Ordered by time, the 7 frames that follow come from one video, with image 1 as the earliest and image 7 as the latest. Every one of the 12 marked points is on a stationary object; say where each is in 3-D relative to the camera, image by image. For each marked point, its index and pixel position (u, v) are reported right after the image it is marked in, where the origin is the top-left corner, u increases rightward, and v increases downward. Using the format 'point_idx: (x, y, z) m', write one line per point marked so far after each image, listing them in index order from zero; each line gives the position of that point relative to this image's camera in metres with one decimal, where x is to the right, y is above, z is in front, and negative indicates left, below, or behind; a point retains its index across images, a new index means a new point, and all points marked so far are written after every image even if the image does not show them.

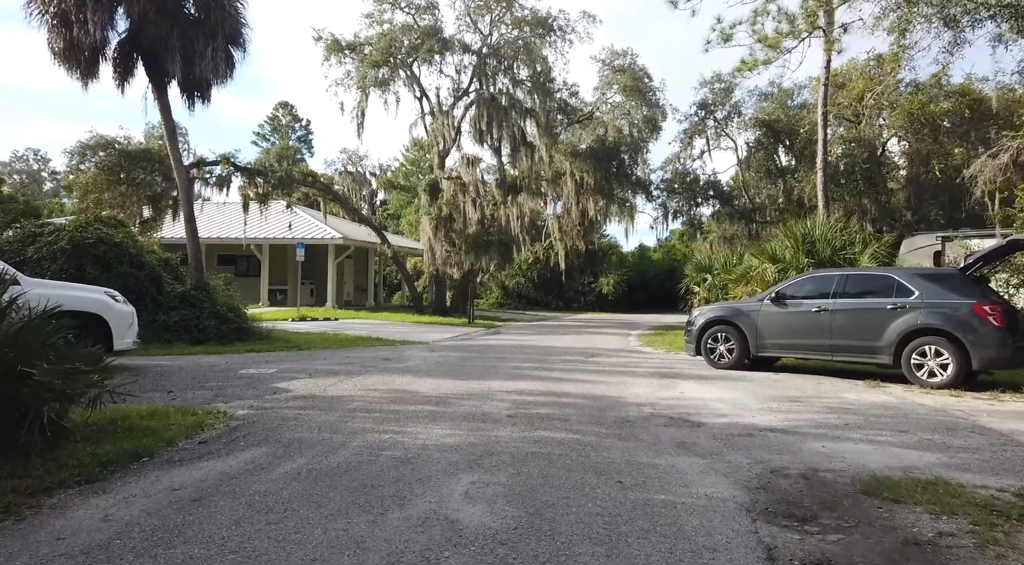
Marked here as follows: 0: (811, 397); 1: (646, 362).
0: (+3.7, -1.4, +9.4) m
1: (+2.5, -1.5, +14.3) m
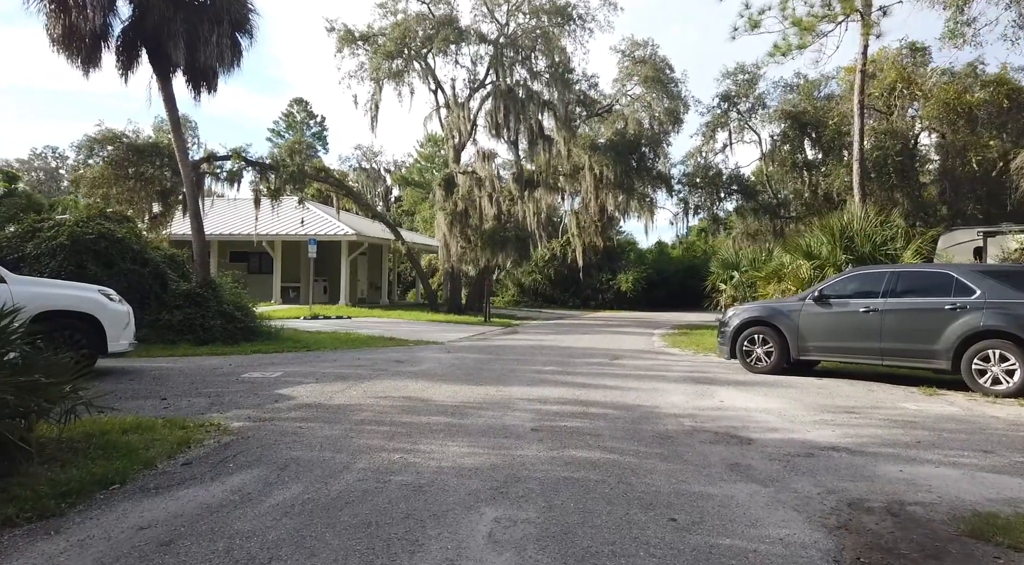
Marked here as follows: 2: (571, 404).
0: (+4.0, -1.4, +8.5) m
1: (+2.9, -1.5, +13.4) m
2: (+0.7, -1.4, +8.5) m
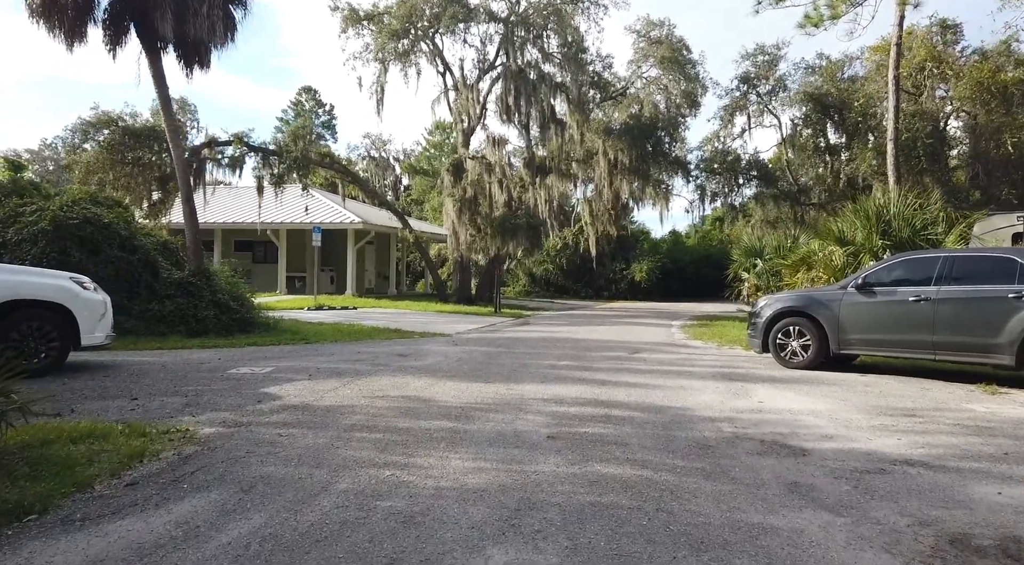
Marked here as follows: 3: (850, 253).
0: (+4.1, -1.3, +7.5) m
1: (+3.1, -1.3, +12.4) m
2: (+0.8, -1.2, +7.6) m
3: (+6.8, +0.6, +15.3) m
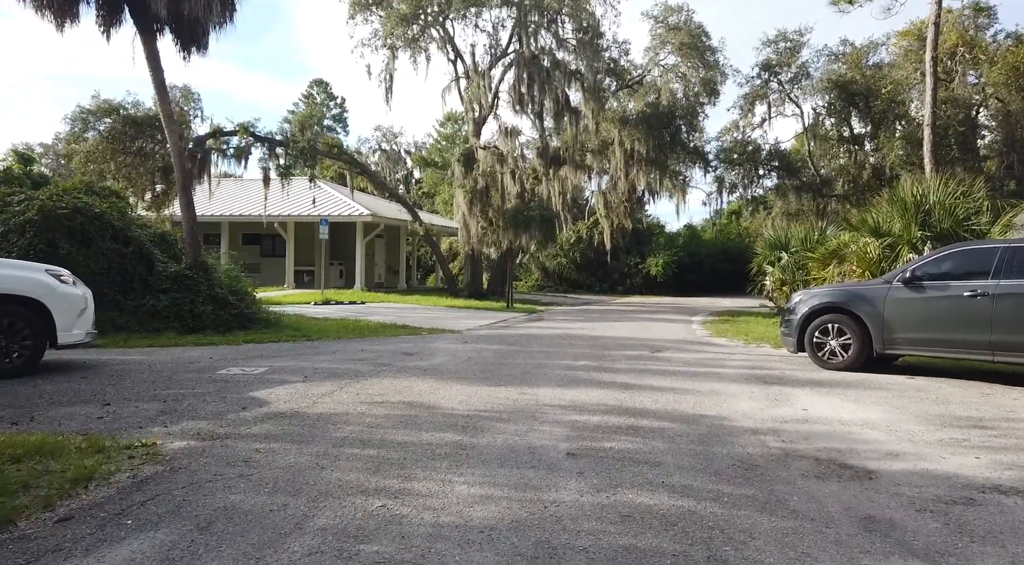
0: (+4.2, -1.2, +6.6) m
1: (+3.3, -1.2, +11.5) m
2: (+0.9, -1.2, +6.7) m
3: (+7.0, +0.7, +14.4) m
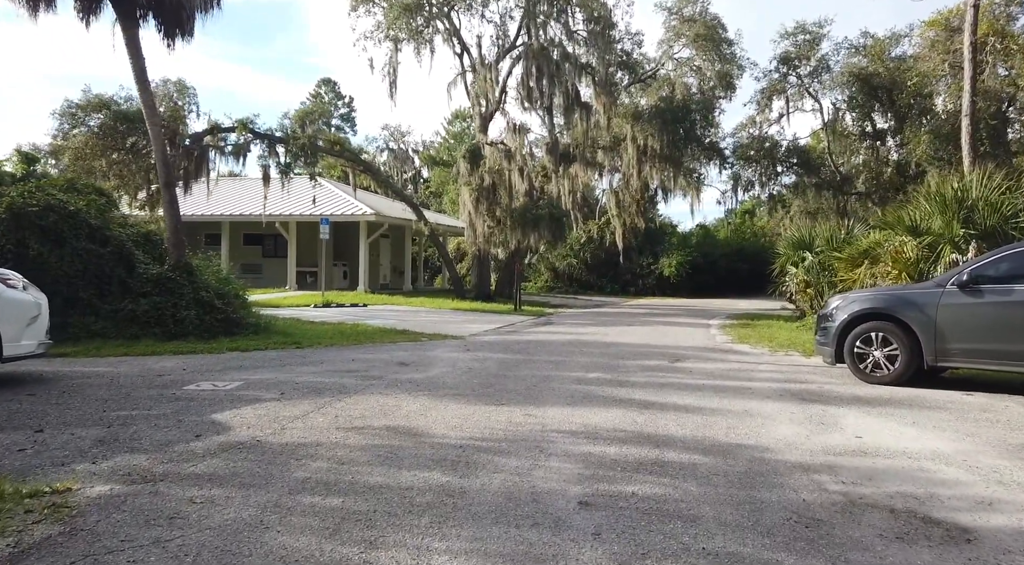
0: (+4.2, -1.2, +5.5) m
1: (+3.3, -1.2, +10.4) m
2: (+0.9, -1.2, +5.7) m
3: (+7.2, +0.7, +13.2) m
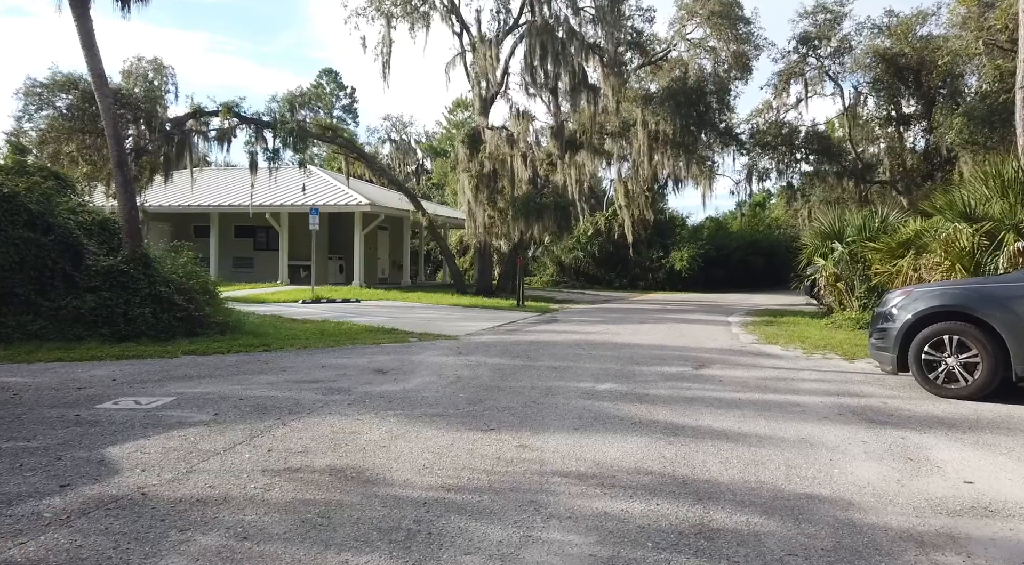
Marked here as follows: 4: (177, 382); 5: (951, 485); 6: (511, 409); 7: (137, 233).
0: (+4.1, -1.2, +3.9) m
1: (+3.3, -1.1, +8.8) m
2: (+0.9, -1.2, +4.1) m
3: (+7.1, +0.8, +11.6) m
4: (-3.4, -1.0, +7.8) m
5: (+2.6, -1.2, +4.5) m
6: (0.0, -1.1, +6.5) m
7: (-6.1, +0.8, +12.6) m
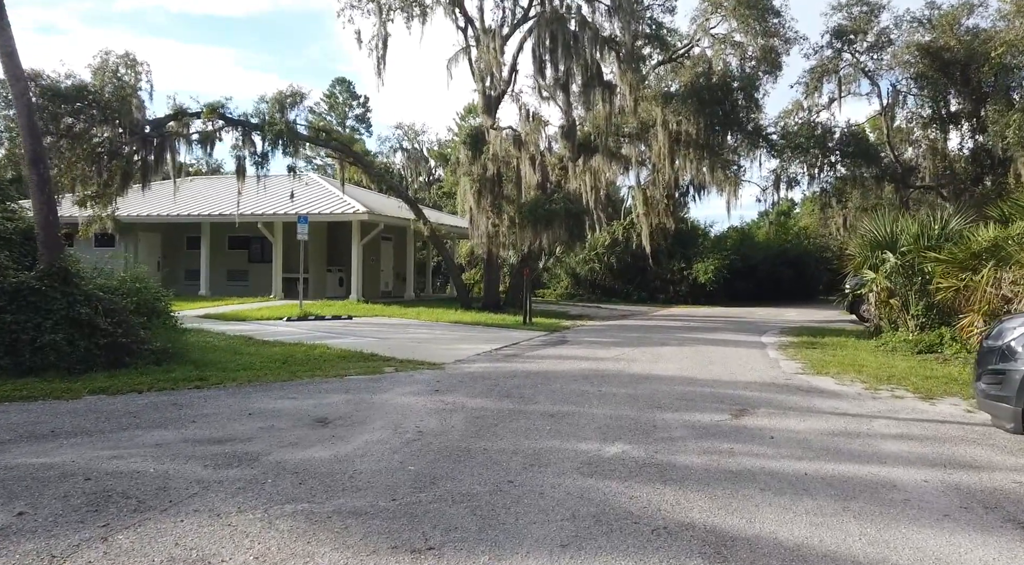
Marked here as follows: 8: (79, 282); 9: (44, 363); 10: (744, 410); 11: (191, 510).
0: (+3.9, -1.3, +1.7) m
1: (+3.1, -1.3, +6.6) m
2: (+0.6, -1.3, +1.9) m
3: (+7.0, +0.5, +9.3) m
4: (-3.6, -1.2, +5.8) m
5: (+2.3, -1.3, +2.3) m
6: (-0.3, -1.2, +4.4) m
7: (-6.2, +0.5, +10.7) m
8: (-5.7, -0.1, +9.9) m
9: (-5.6, -1.0, +9.1) m
10: (+2.3, -1.3, +7.7) m
11: (-1.8, -1.3, +4.2) m
